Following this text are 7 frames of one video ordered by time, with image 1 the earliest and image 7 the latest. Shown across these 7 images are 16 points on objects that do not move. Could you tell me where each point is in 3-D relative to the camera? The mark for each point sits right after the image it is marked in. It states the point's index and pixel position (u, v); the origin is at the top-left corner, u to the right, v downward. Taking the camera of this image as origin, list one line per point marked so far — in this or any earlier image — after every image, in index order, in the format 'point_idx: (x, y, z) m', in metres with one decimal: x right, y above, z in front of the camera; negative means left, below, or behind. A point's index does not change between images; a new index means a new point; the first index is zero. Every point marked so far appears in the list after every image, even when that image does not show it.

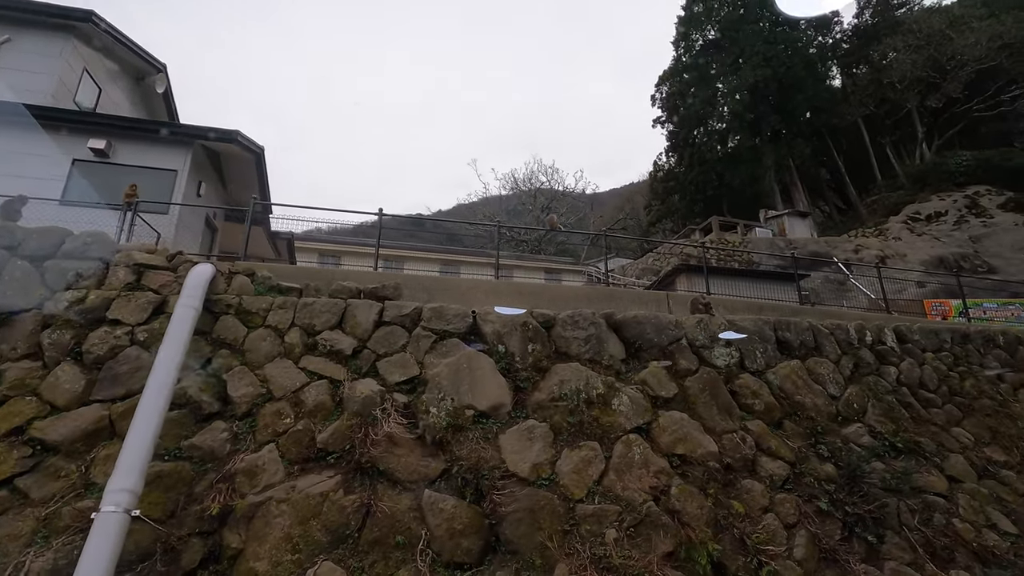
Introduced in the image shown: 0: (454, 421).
0: (-0.4, -1.0, +4.2) m
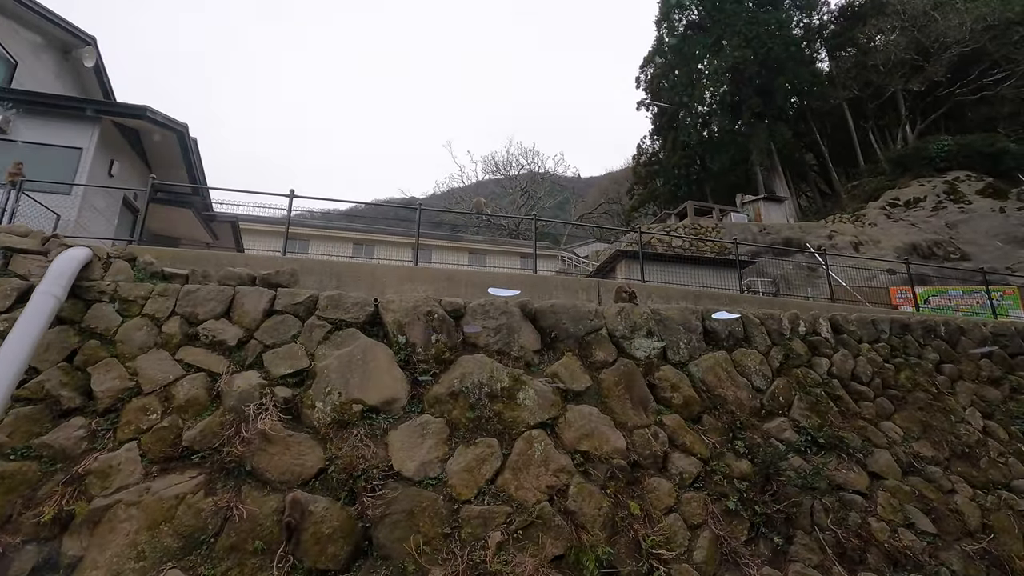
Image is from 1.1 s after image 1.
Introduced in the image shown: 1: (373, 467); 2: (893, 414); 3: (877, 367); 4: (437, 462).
0: (-1.3, -0.9, +3.9) m
1: (-1.0, -1.2, +3.7) m
2: (+3.7, -1.2, +5.2) m
3: (+3.7, -0.8, +5.4) m
4: (-0.6, -1.3, +3.9) m
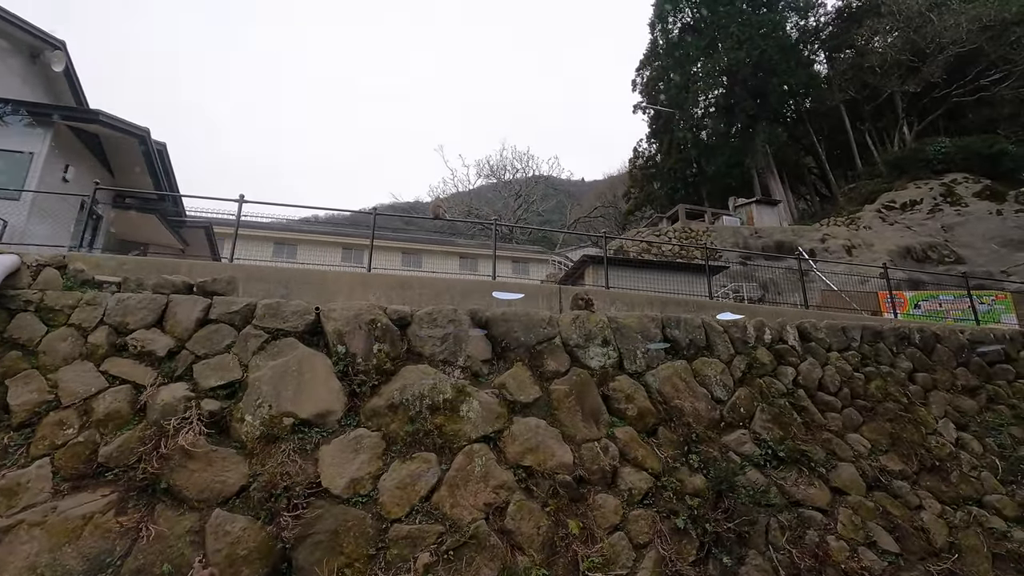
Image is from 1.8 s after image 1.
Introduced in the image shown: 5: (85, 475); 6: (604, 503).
0: (-1.7, -1.0, +3.8) m
1: (-1.4, -1.3, +3.6) m
2: (+3.2, -1.3, +5.0) m
3: (+3.3, -0.9, +5.2) m
4: (-1.0, -1.3, +3.7) m
5: (-2.7, -1.2, +3.4) m
6: (+0.7, -1.6, +4.0) m
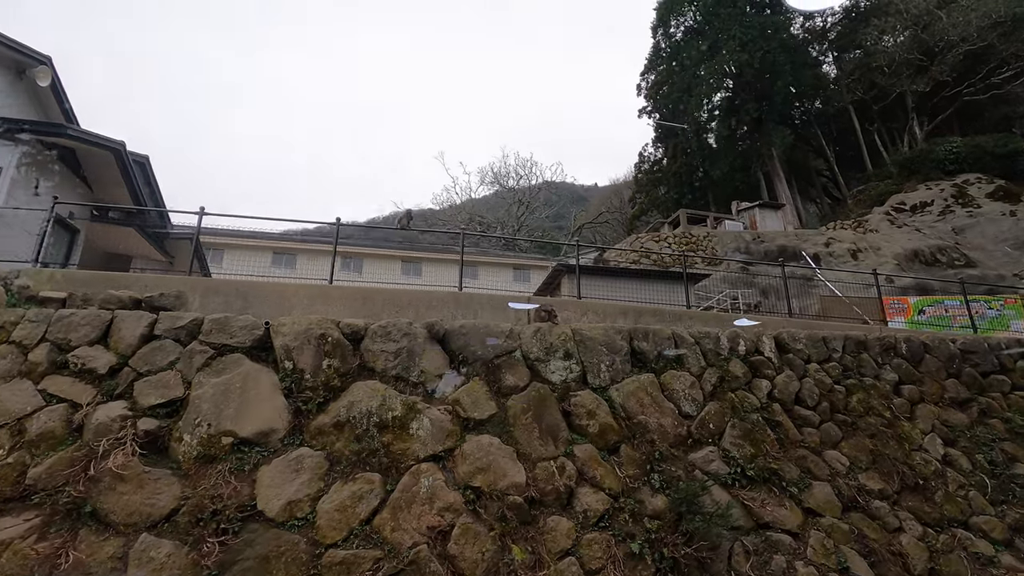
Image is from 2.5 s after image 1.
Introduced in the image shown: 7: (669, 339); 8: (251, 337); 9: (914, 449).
0: (-2.1, -1.1, +3.7) m
1: (-1.8, -1.4, +3.4) m
2: (+2.9, -1.3, +4.7) m
3: (+2.9, -0.9, +5.0) m
4: (-1.4, -1.4, +3.6) m
5: (-3.1, -1.3, +3.3) m
6: (+0.3, -1.7, +3.8) m
7: (+1.5, -0.5, +4.9) m
8: (-2.1, -0.4, +4.2) m
9: (+3.6, -1.4, +4.8) m
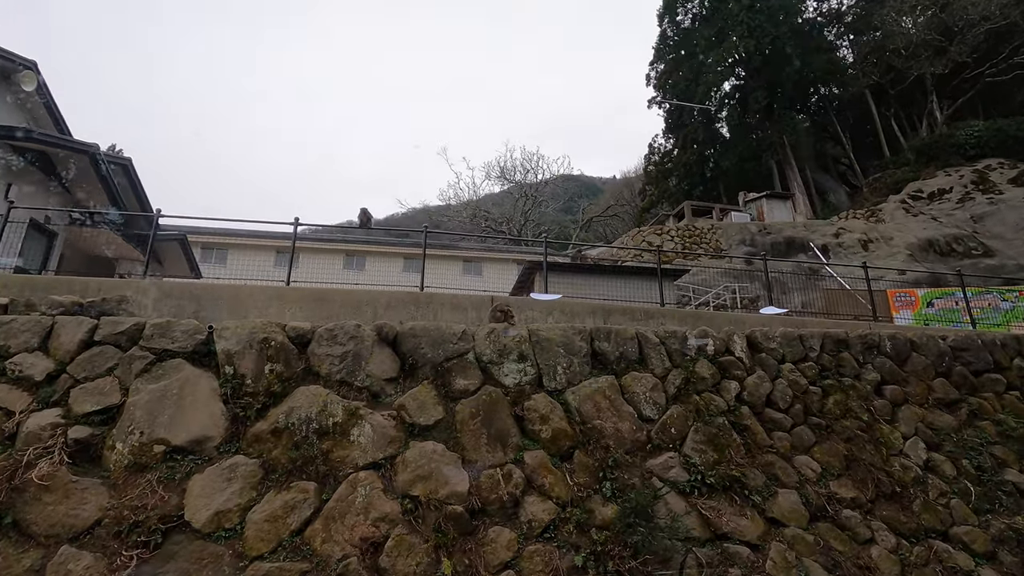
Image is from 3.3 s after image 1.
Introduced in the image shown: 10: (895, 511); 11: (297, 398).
0: (-2.5, -1.1, +3.6) m
1: (-2.2, -1.4, +3.4) m
2: (+2.5, -1.3, +4.5) m
3: (+2.5, -0.9, +4.7) m
4: (-1.8, -1.5, +3.5) m
5: (-3.5, -1.3, +3.3) m
6: (-0.1, -1.7, +3.6) m
7: (+1.1, -0.4, +4.7) m
8: (-2.5, -0.4, +4.2) m
9: (+3.2, -1.4, +4.5) m
10: (+3.0, -1.7, +4.2) m
11: (-1.6, -0.8, +4.0) m
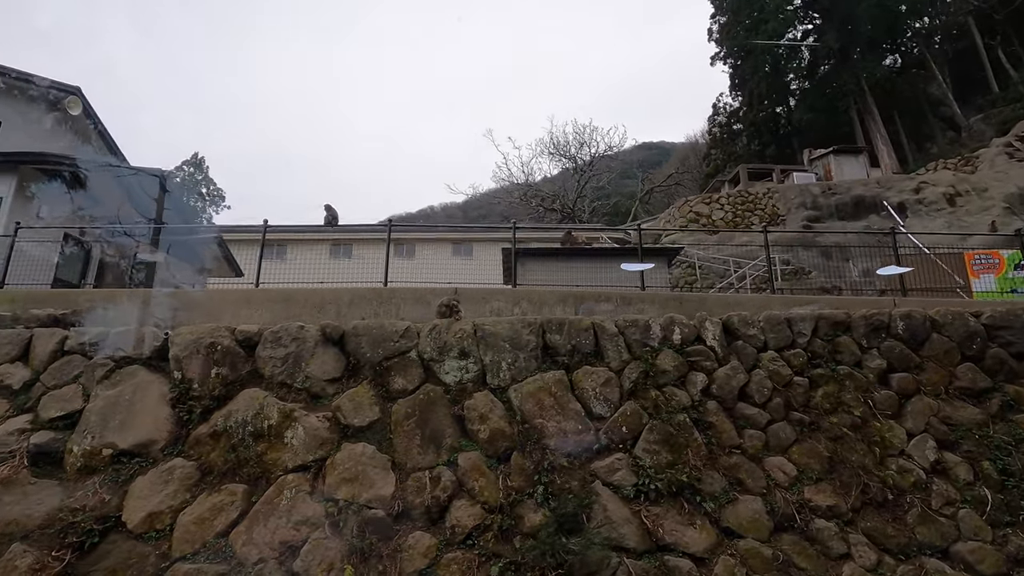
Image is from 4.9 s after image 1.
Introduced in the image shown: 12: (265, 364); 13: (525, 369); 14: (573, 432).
0: (-3.0, -1.3, +3.8) m
1: (-2.8, -1.5, +3.6) m
2: (+2.1, -1.2, +3.9) m
3: (+2.1, -0.7, +4.2) m
4: (-2.3, -1.5, +3.7) m
5: (-4.1, -1.5, +3.7) m
6: (-0.6, -1.7, +3.5) m
7: (+0.6, -0.3, +4.4) m
8: (-3.0, -0.5, +4.4) m
9: (+2.7, -1.2, +3.9) m
10: (+2.5, -1.6, +3.6) m
11: (-2.1, -0.9, +4.1) m
12: (-2.0, -0.6, +4.3) m
13: (+0.1, -0.6, +4.3) m
14: (+0.5, -1.1, +4.0) m
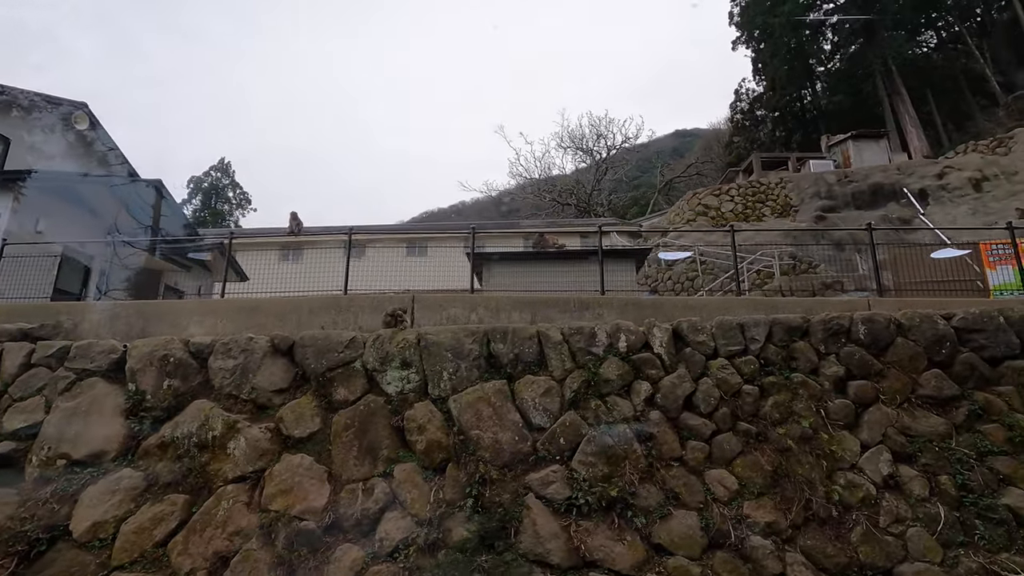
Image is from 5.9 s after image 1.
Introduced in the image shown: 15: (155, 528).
0: (-3.5, -1.4, +4.0) m
1: (-3.3, -1.7, +3.7) m
2: (+1.6, -1.2, +3.8) m
3: (+1.6, -0.8, +4.0) m
4: (-2.8, -1.6, +3.8) m
5: (-4.6, -1.7, +3.9) m
6: (-1.1, -1.8, +3.5) m
7: (+0.2, -0.4, +4.3) m
8: (-3.4, -0.6, +4.5) m
9: (+2.2, -1.2, +3.7) m
10: (+2.0, -1.6, +3.4) m
11: (-2.6, -1.0, +4.2) m
12: (-2.4, -0.7, +4.4) m
13: (-0.3, -0.7, +4.2) m
14: (0.0, -1.1, +3.9) m
15: (-2.5, -1.7, +3.7) m
